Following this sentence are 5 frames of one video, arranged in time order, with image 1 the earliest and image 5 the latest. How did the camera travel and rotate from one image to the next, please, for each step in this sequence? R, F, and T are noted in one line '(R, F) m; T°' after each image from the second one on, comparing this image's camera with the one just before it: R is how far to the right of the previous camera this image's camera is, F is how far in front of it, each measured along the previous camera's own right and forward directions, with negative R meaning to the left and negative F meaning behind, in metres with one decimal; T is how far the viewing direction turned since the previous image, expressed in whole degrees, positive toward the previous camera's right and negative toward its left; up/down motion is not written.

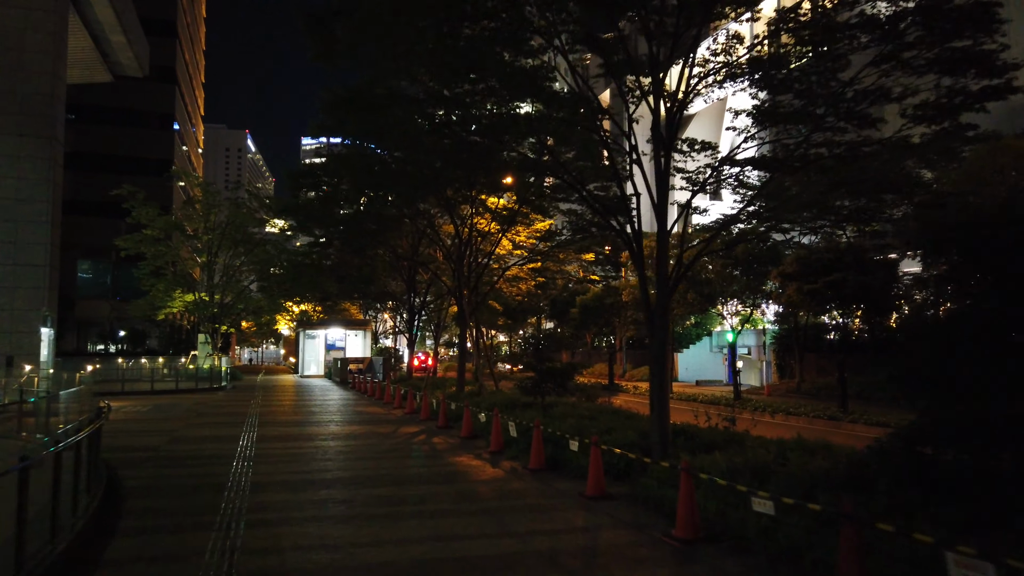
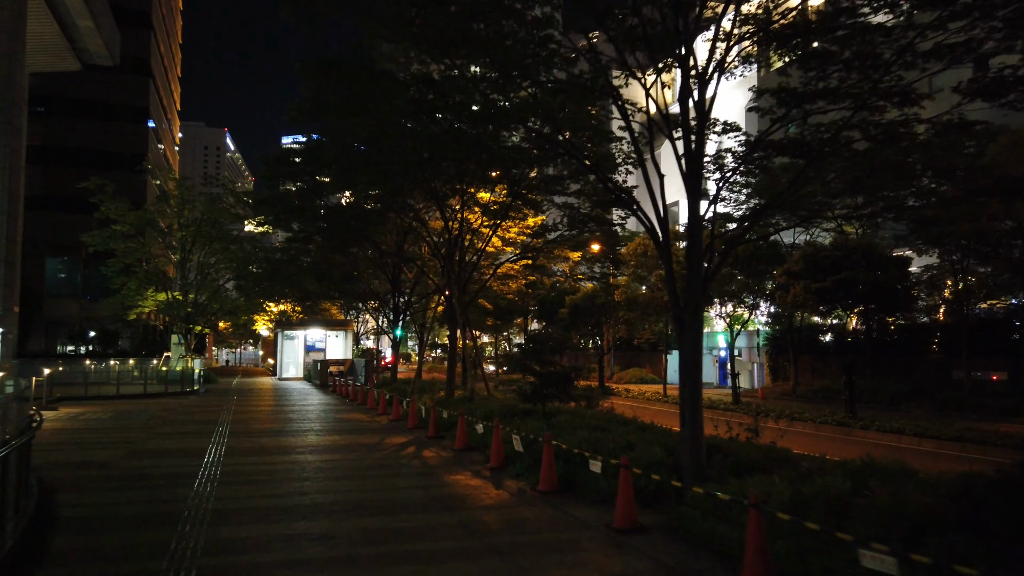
(-0.3, +1.2) m; +1°
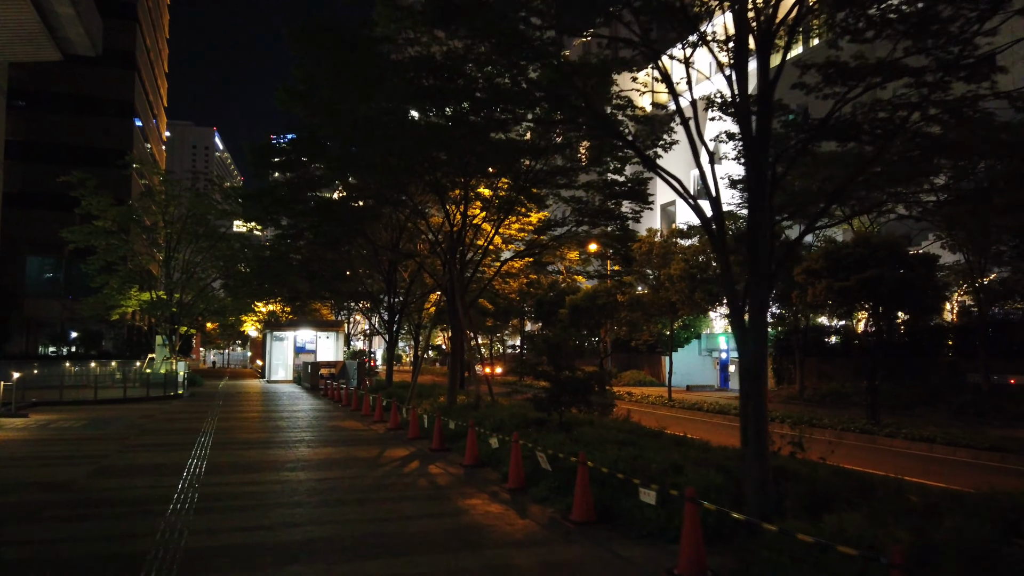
(-0.3, +1.1) m; +1°
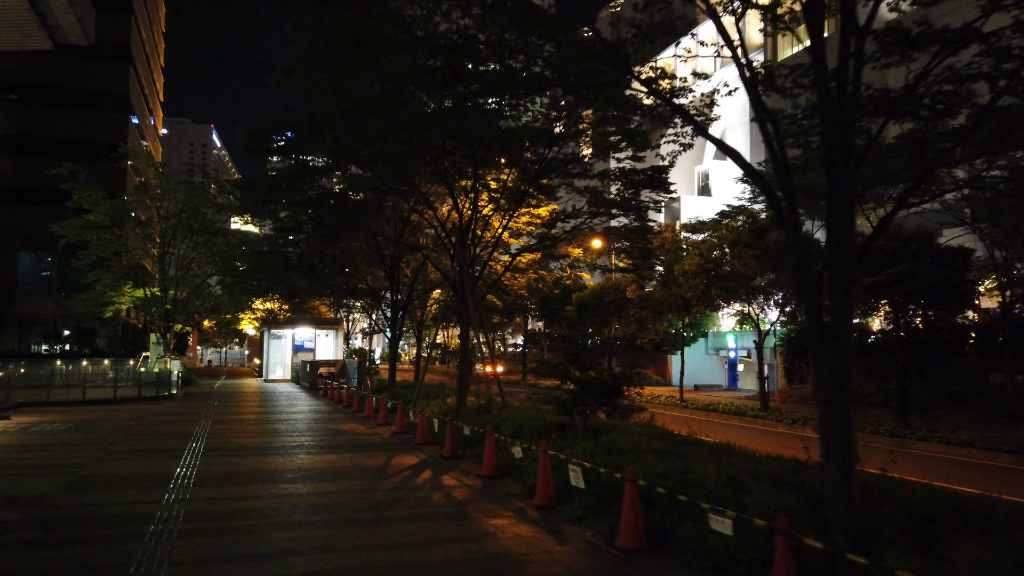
(-0.3, +1.0) m; 0°
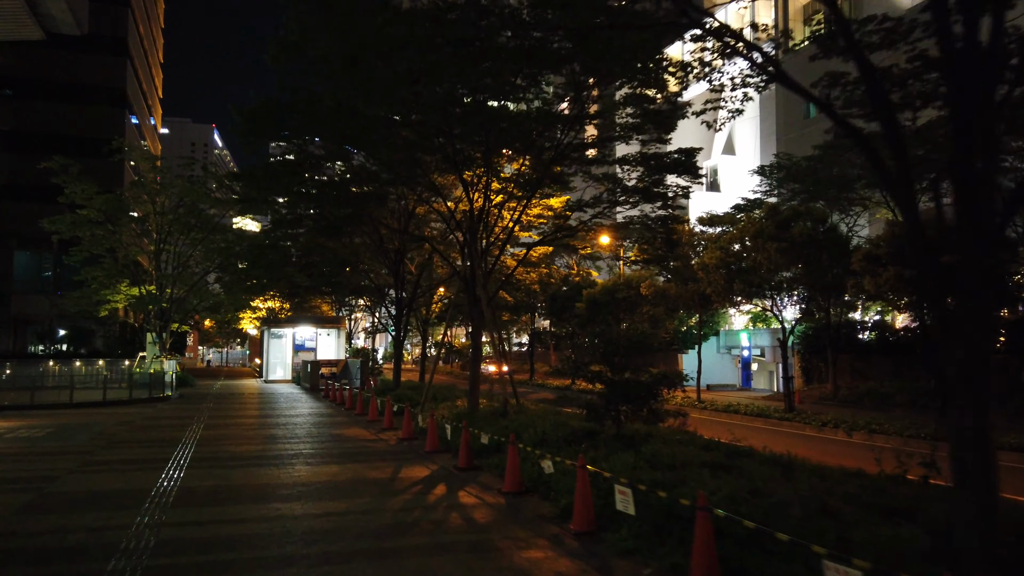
(-0.2, +1.1) m; 0°
